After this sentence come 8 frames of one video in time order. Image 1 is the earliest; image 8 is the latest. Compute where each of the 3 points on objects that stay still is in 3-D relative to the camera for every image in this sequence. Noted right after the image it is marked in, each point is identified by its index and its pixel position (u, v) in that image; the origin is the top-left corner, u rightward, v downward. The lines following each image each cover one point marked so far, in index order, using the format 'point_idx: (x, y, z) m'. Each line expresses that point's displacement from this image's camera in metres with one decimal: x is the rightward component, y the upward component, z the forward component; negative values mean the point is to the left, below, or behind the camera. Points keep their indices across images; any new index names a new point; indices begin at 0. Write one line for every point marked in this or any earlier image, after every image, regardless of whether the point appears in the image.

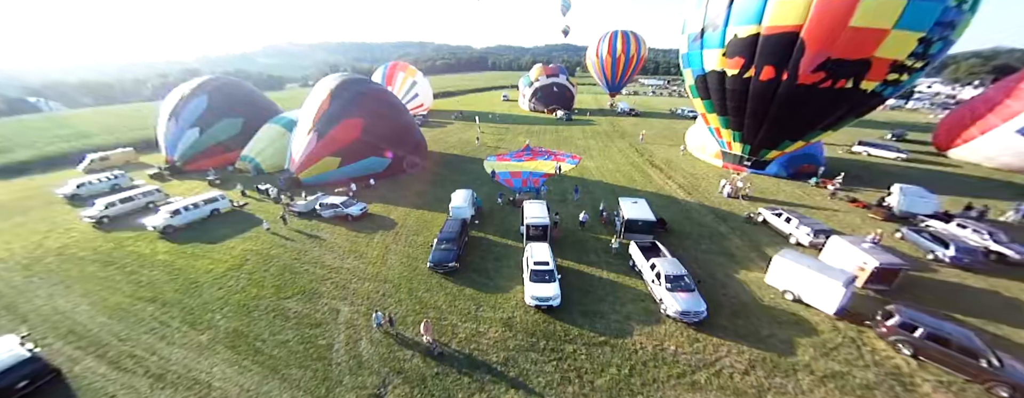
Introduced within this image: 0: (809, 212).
0: (+10.1, -0.4, +9.5) m
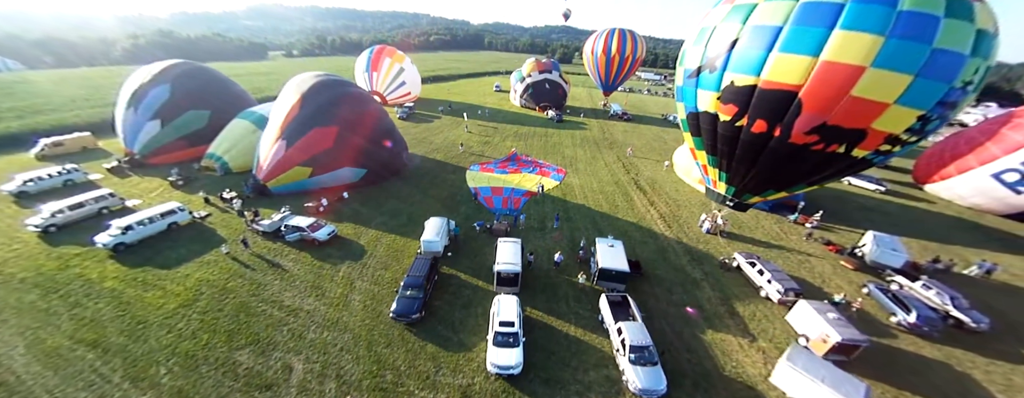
0: (+9.2, -1.9, +9.5) m
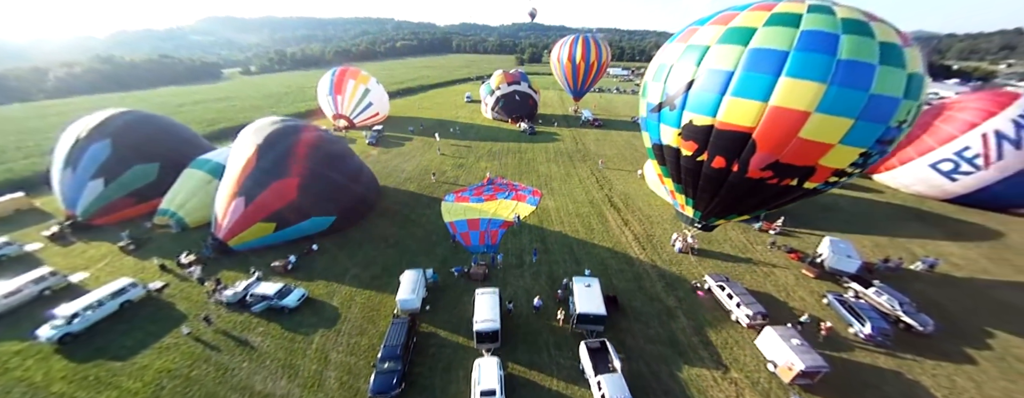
0: (+8.4, -2.5, +9.9) m
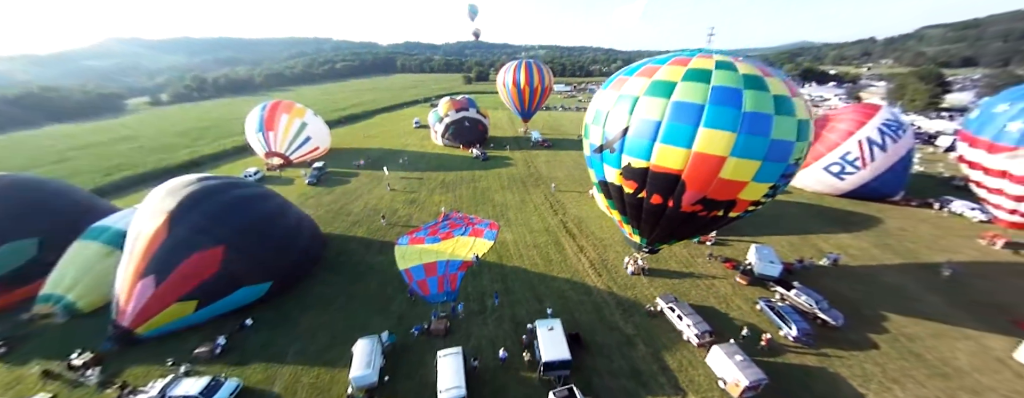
0: (+7.0, -3.3, +10.7) m
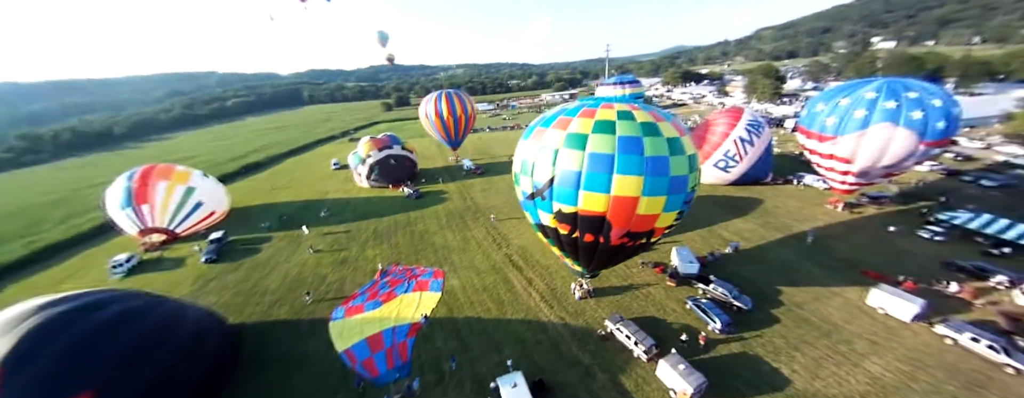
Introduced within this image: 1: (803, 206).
0: (+5.1, -4.0, +11.6) m
1: (+15.8, -0.5, +15.3) m
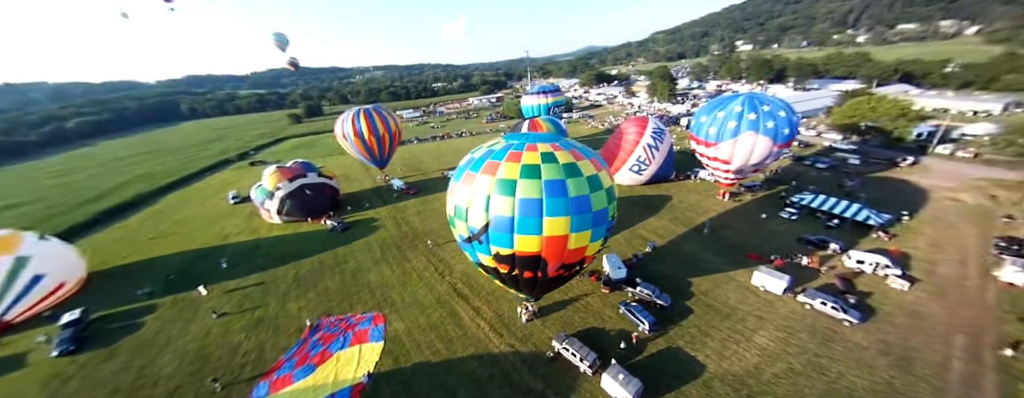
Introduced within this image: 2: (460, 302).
0: (+2.8, -4.8, +12.3) m
1: (+12.0, +0.2, +17.9) m
2: (-2.5, -5.0, +13.7) m
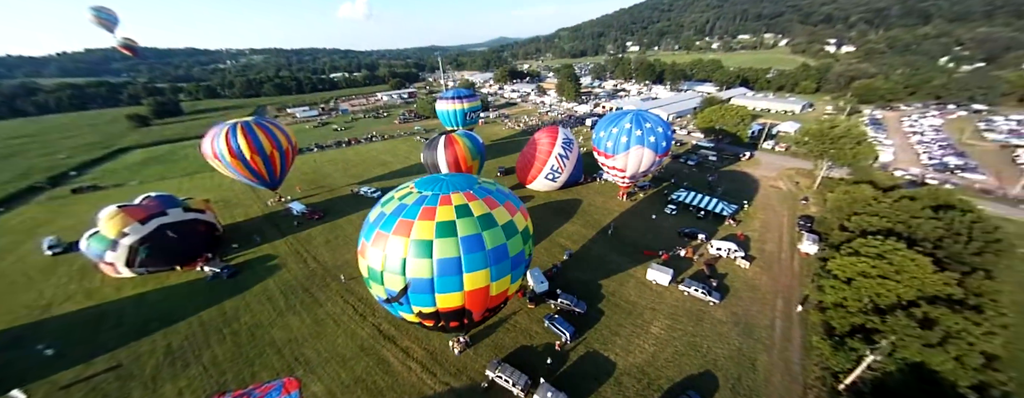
0: (-0.3, -5.8, +12.7) m
1: (+6.8, +0.4, +19.9) m
2: (-5.8, -6.7, +12.9) m
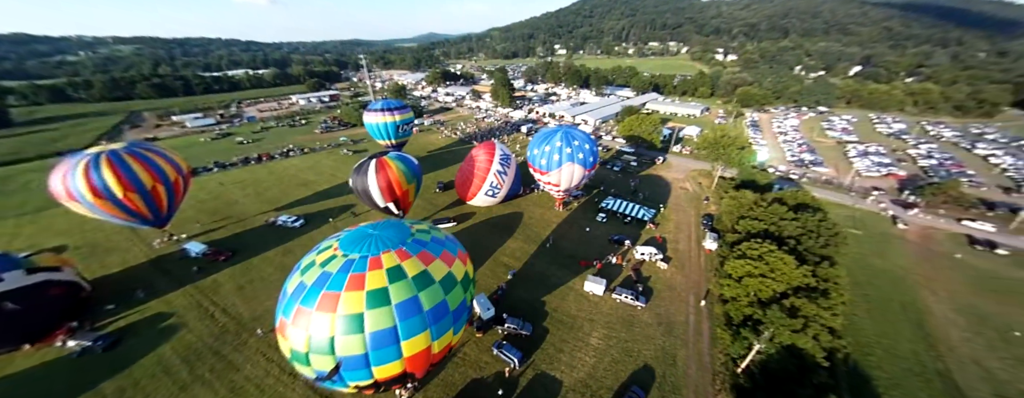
0: (-2.6, -7.2, +12.5) m
1: (+2.5, -0.1, +20.5) m
2: (-7.9, -8.6, +11.8) m
